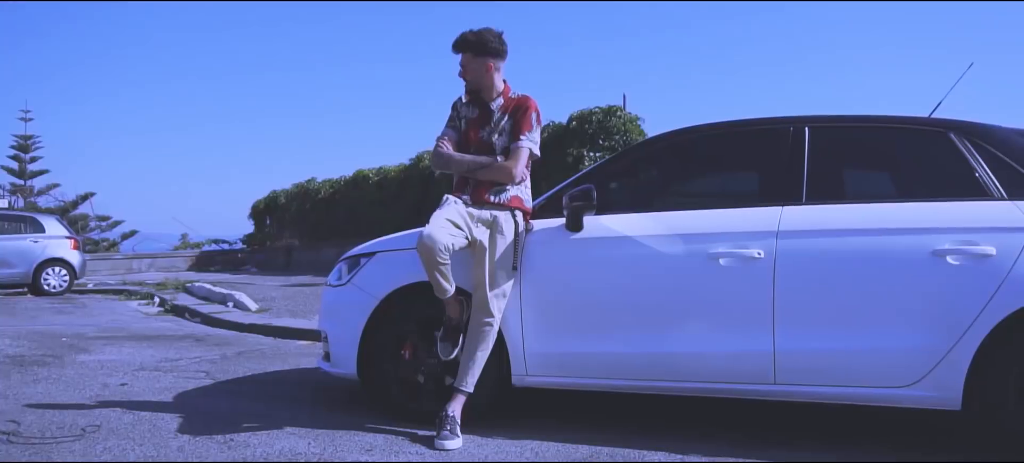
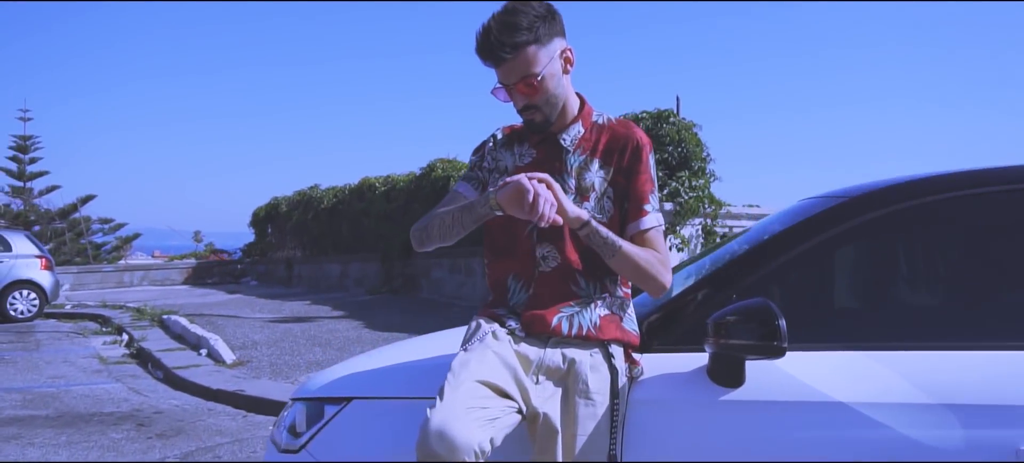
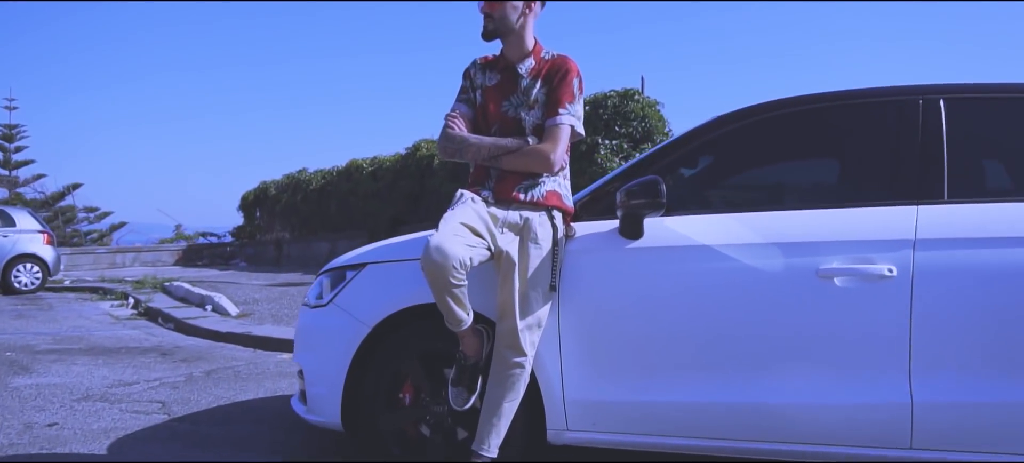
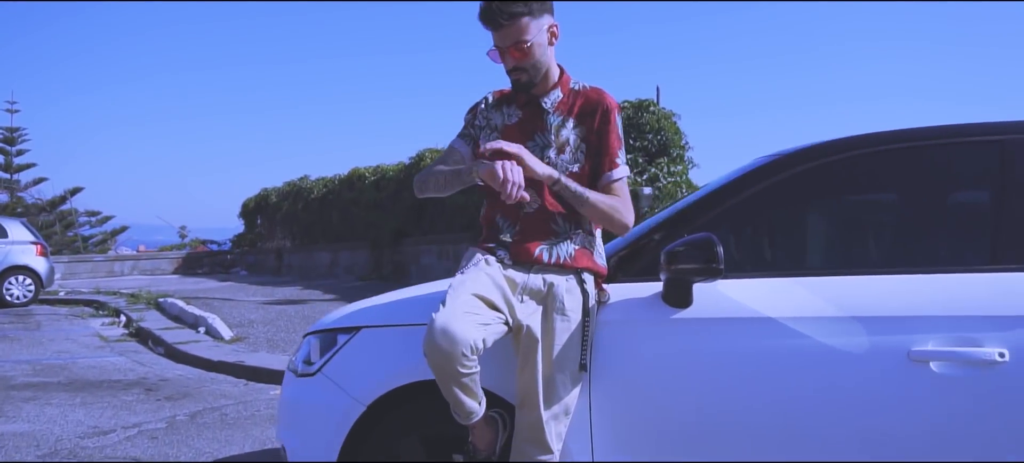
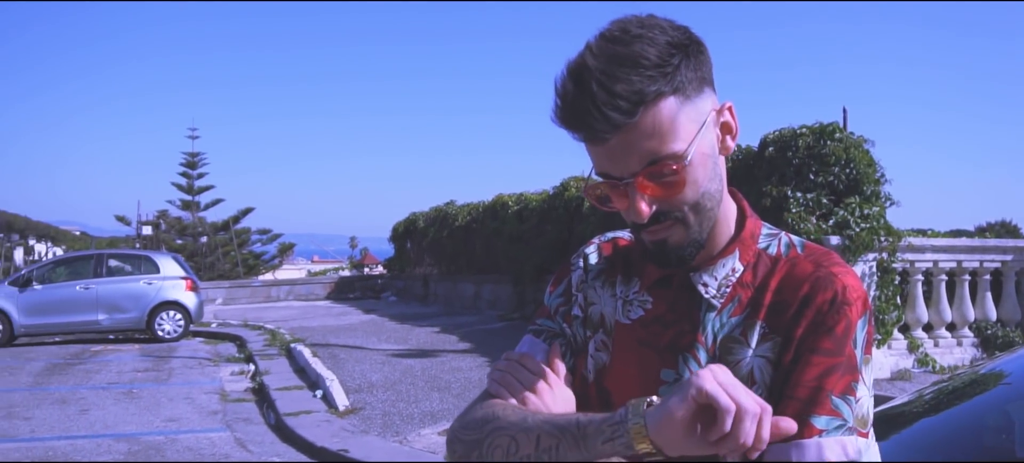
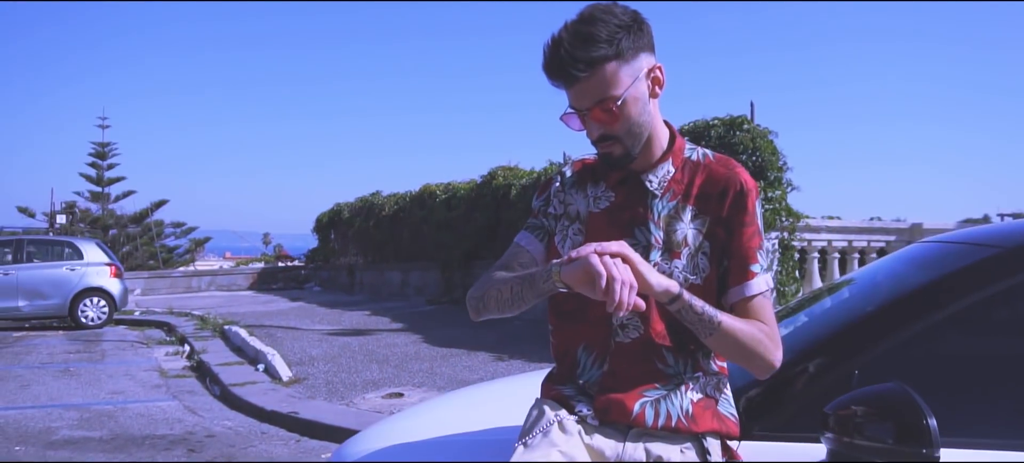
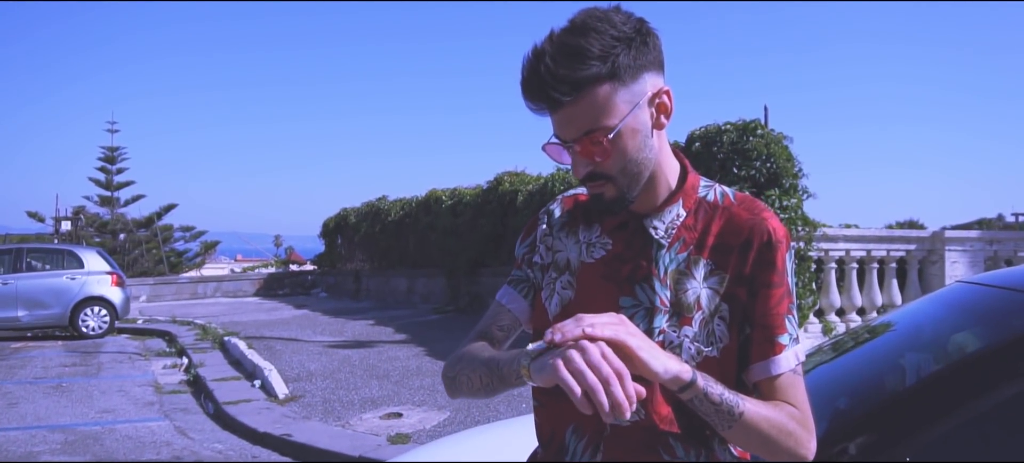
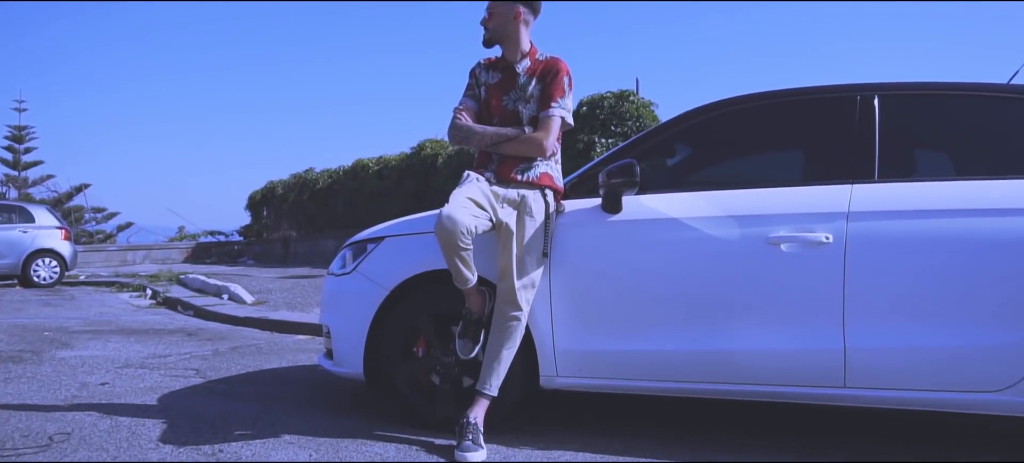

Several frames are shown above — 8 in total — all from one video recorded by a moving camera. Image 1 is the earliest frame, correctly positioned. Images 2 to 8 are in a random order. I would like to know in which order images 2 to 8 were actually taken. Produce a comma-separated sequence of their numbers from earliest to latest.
8, 3, 4, 2, 6, 7, 5
